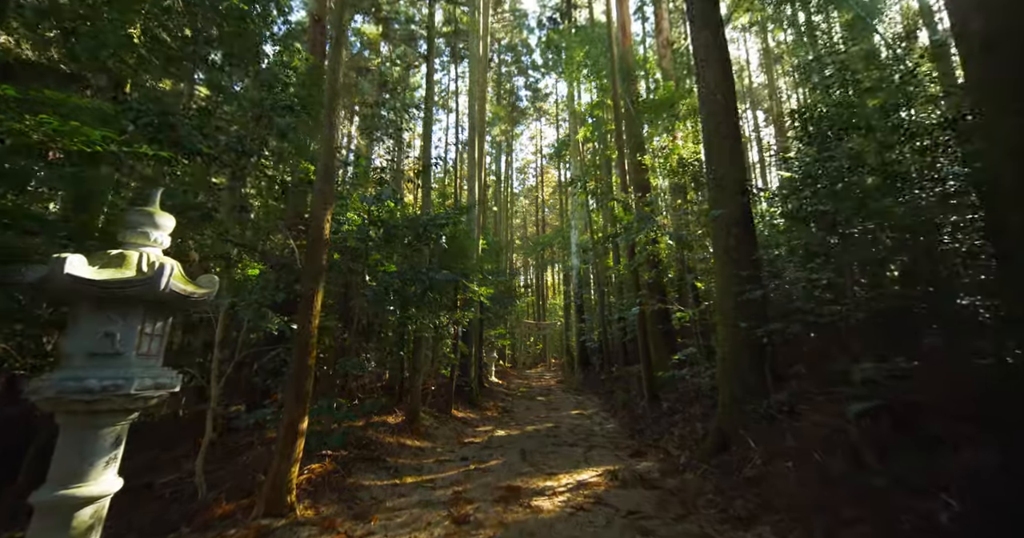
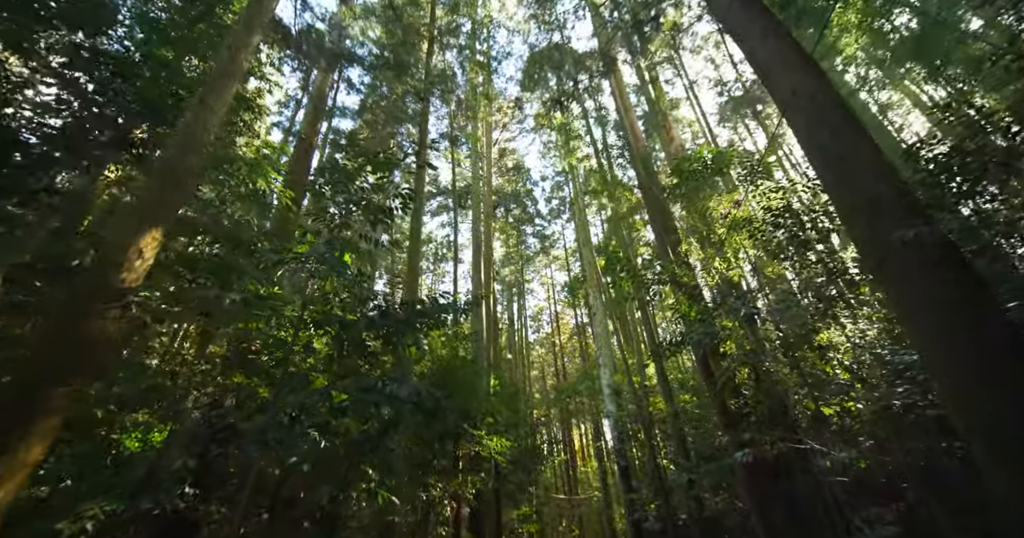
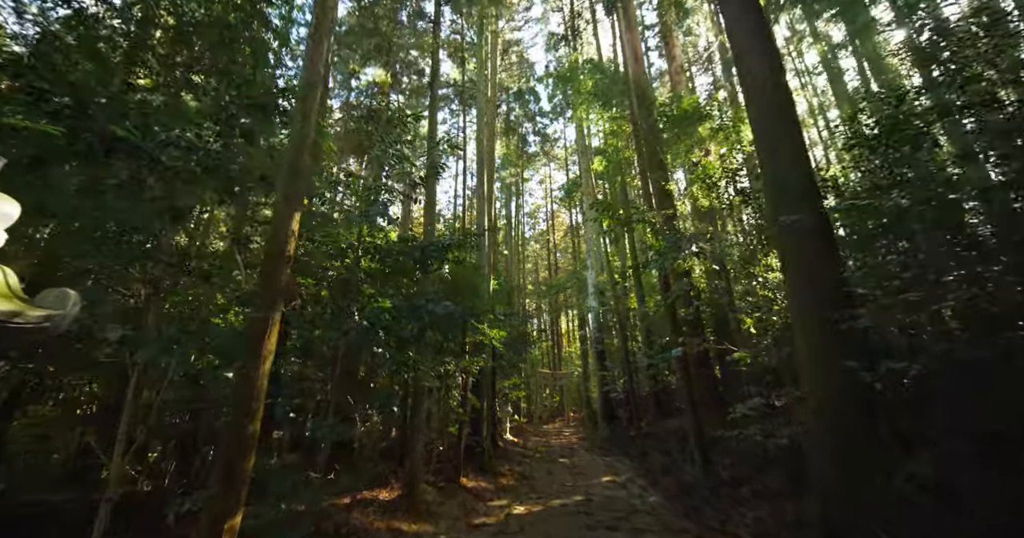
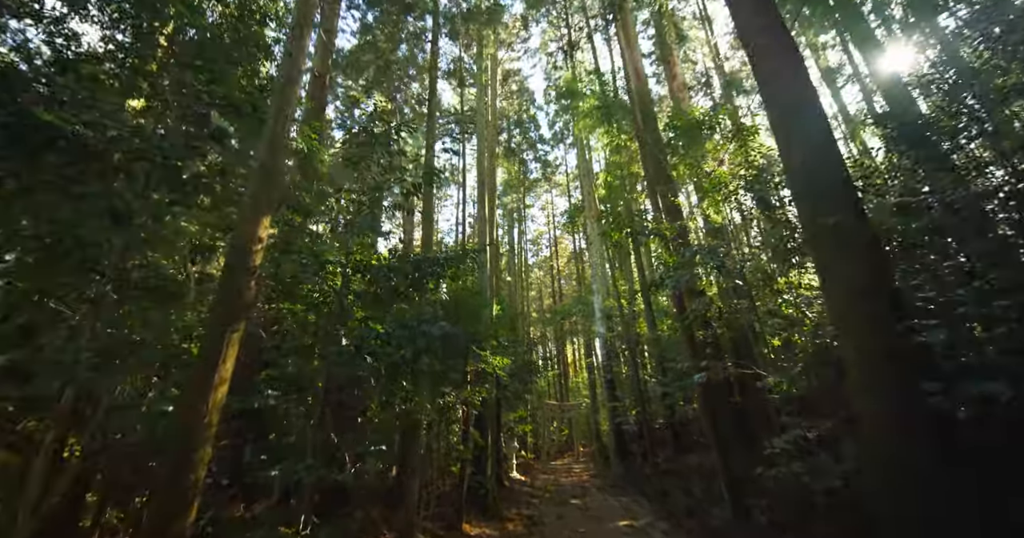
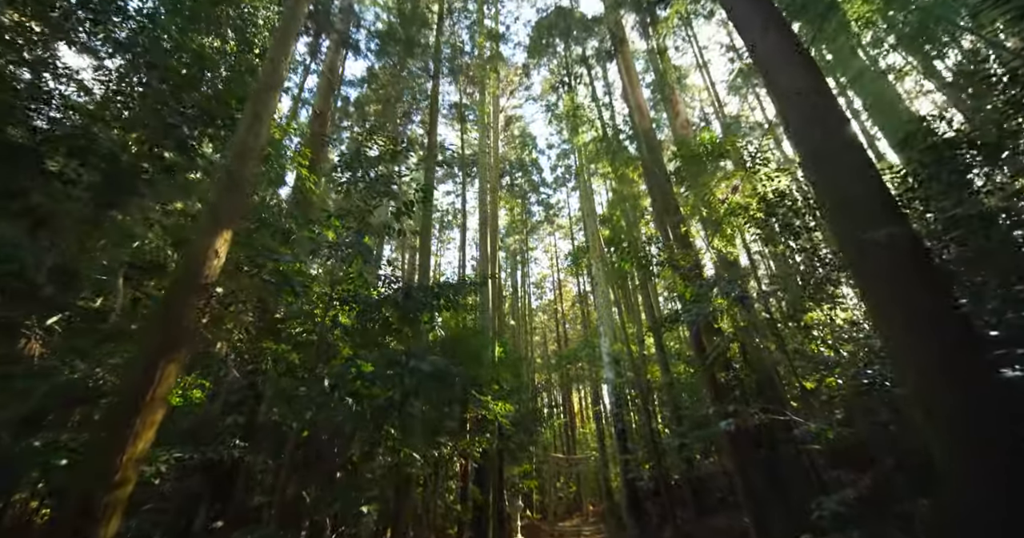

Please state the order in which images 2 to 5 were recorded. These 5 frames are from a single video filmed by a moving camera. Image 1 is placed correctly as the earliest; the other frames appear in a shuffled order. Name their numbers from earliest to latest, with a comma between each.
3, 4, 5, 2
